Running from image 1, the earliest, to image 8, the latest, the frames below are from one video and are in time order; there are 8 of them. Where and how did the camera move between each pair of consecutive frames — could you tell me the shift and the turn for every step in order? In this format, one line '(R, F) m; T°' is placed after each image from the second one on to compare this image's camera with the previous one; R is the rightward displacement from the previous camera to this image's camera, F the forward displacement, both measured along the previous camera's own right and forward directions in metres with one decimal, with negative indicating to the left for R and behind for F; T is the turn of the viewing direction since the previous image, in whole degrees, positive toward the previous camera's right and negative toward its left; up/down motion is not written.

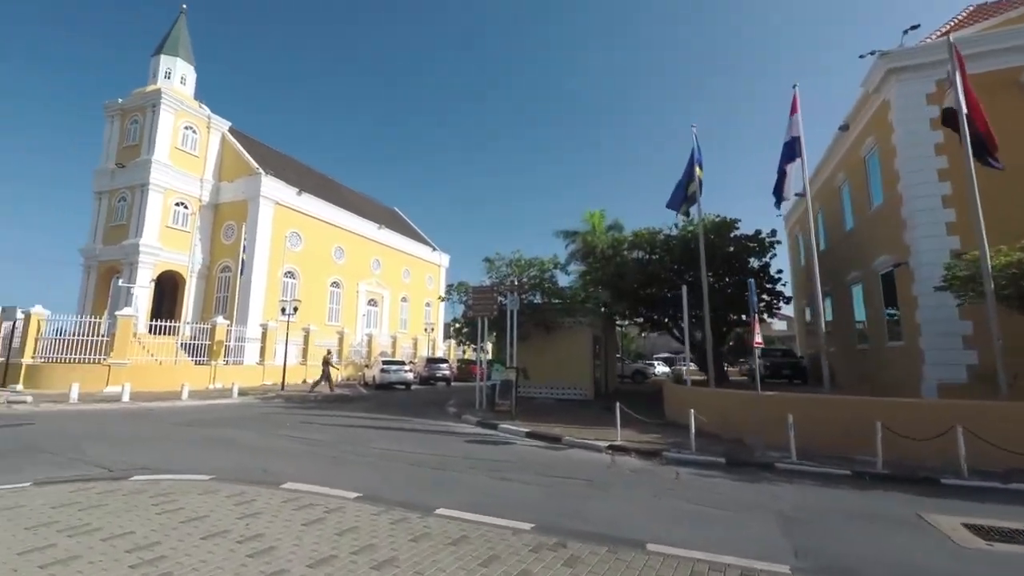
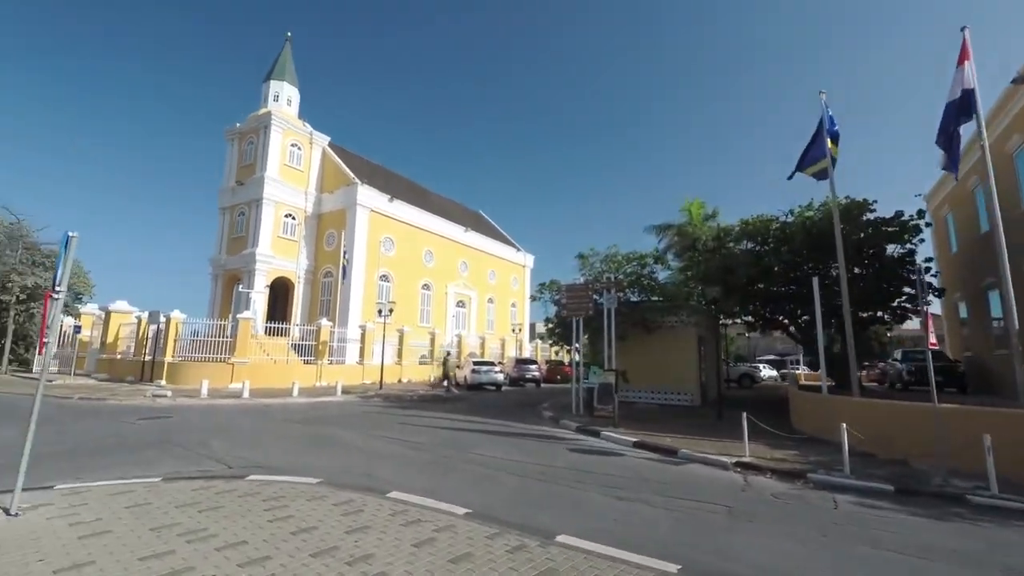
(-0.3, +0.5) m; -9°
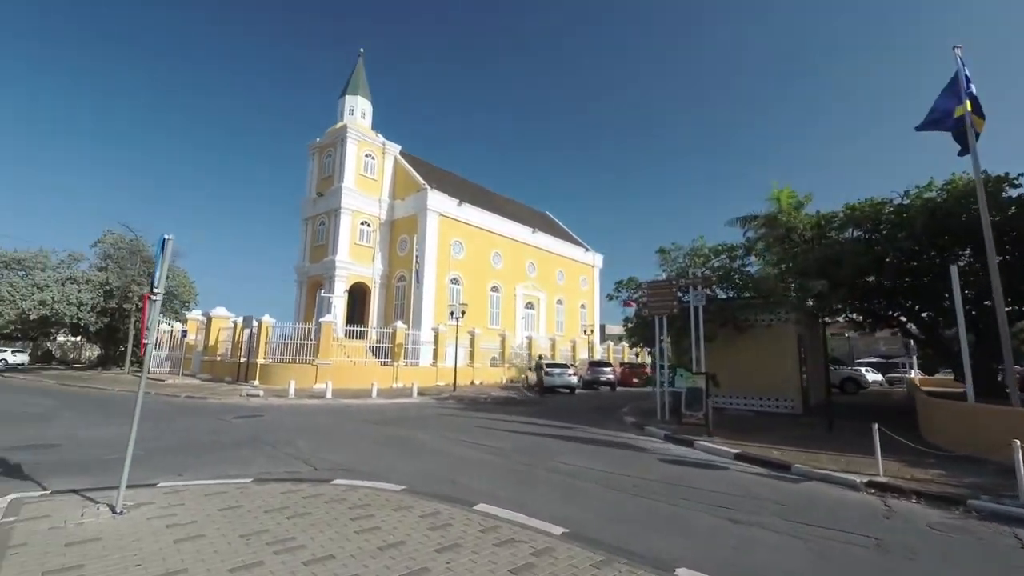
(-0.2, +0.4) m; -8°
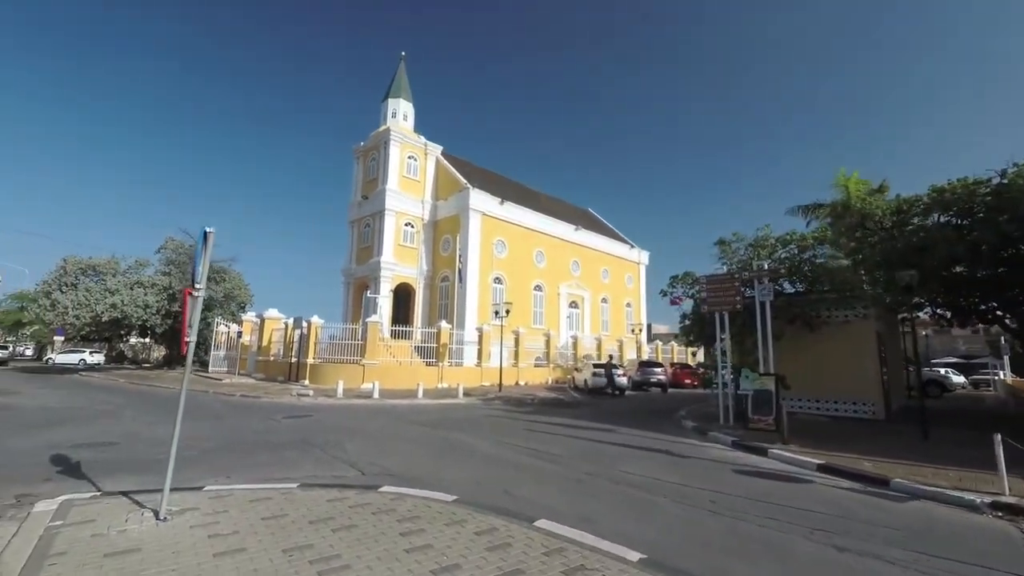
(-0.2, +0.5) m; -5°
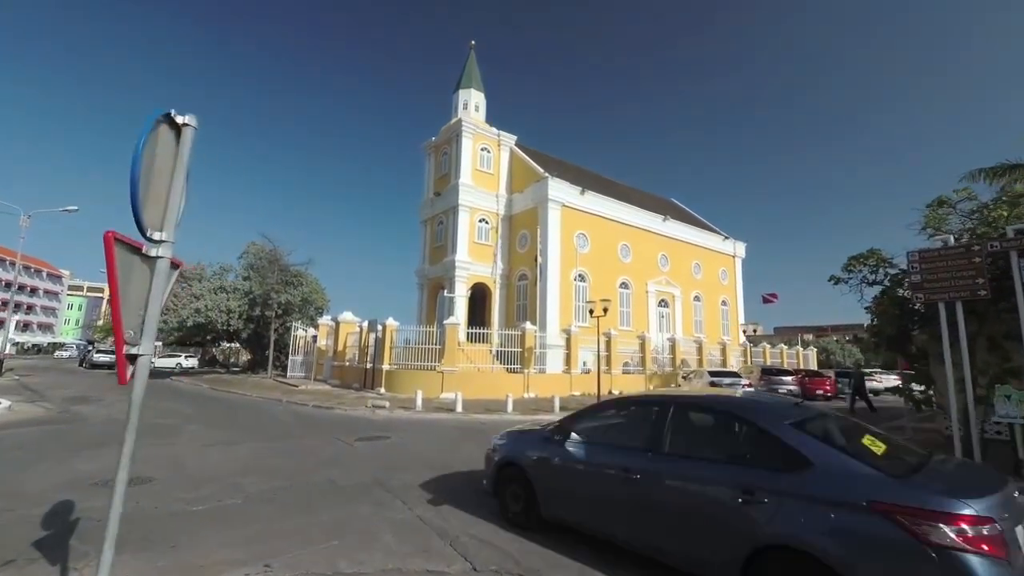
(-1.2, +3.1) m; -7°
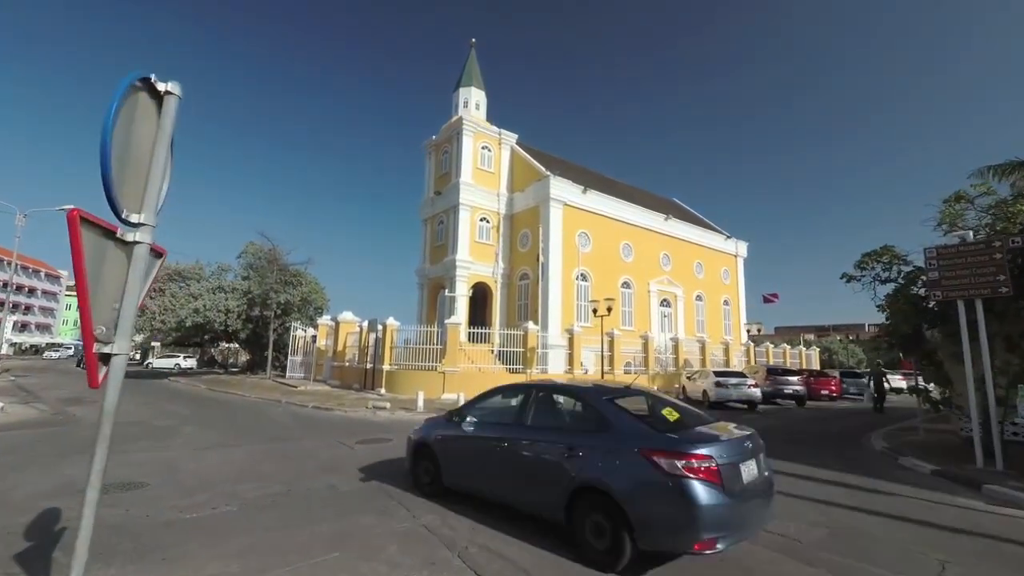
(-0.1, +0.3) m; 0°
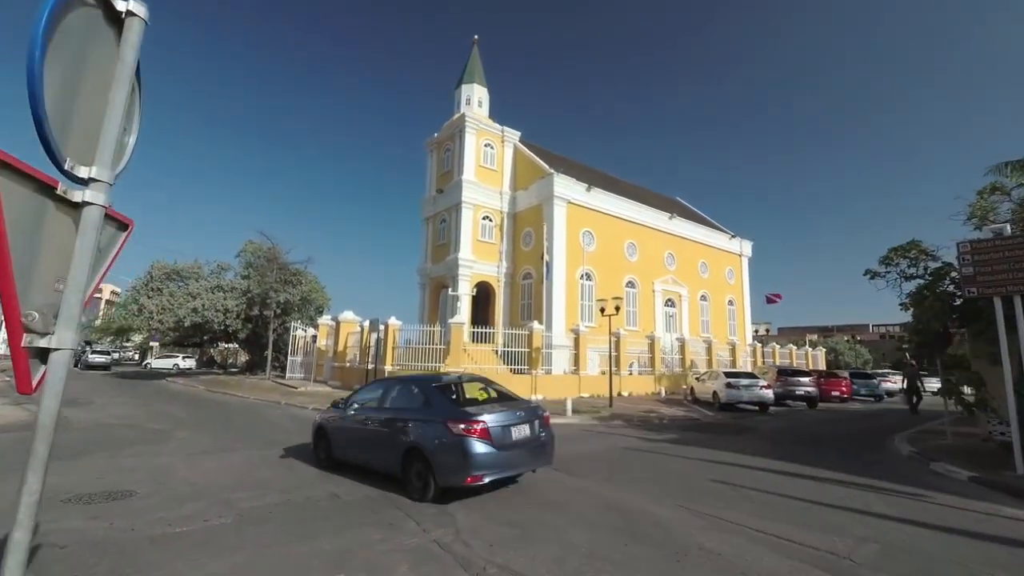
(-0.2, +0.5) m; 0°
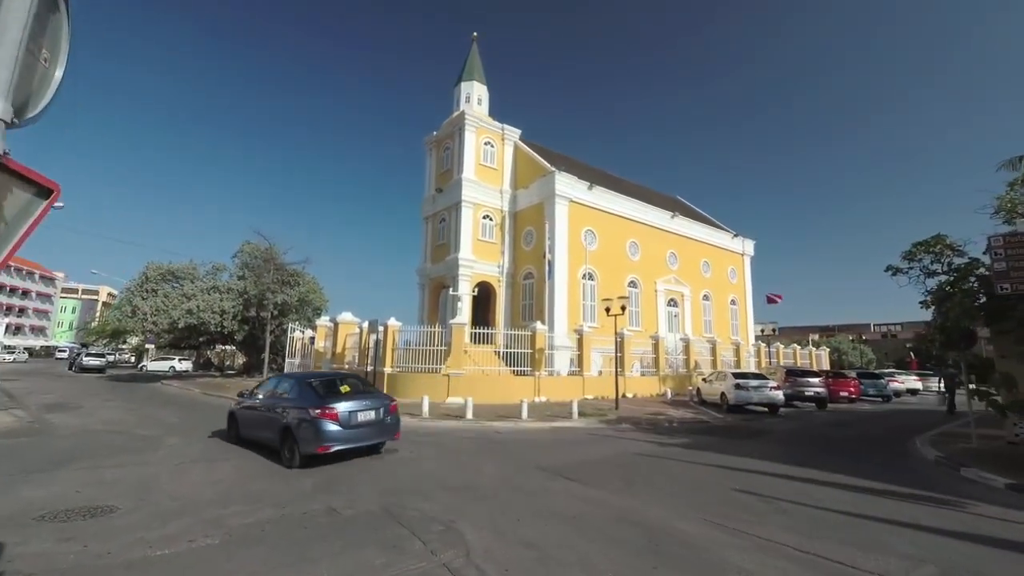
(-0.2, +0.5) m; 0°
